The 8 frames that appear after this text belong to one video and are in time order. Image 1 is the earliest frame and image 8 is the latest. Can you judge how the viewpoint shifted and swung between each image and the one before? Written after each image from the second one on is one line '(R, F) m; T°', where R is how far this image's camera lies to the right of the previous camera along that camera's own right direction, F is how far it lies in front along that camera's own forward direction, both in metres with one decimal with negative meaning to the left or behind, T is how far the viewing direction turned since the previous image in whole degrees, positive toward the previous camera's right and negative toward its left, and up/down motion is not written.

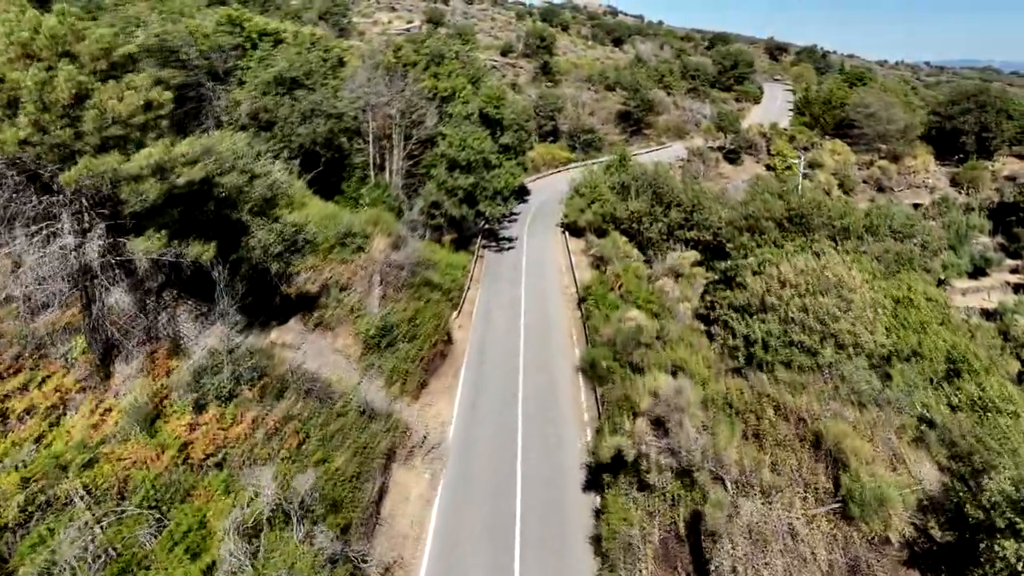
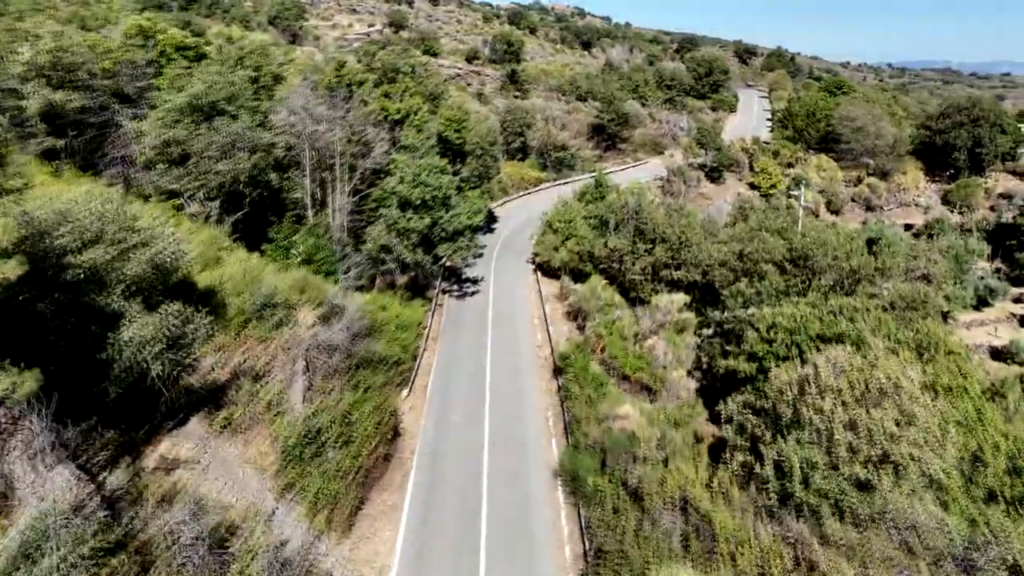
(+0.2, +3.7) m; +2°
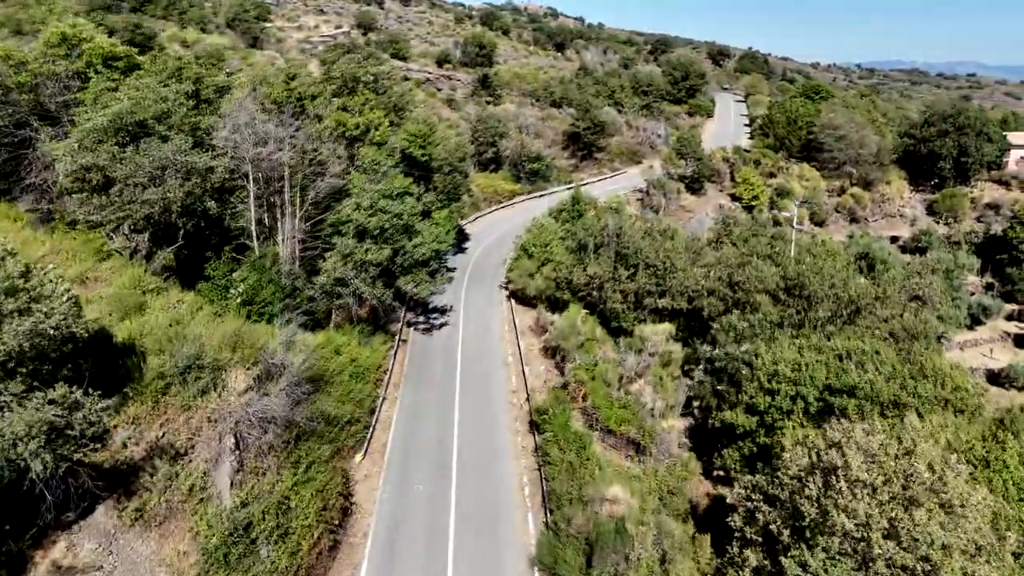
(+0.2, +2.2) m; +2°
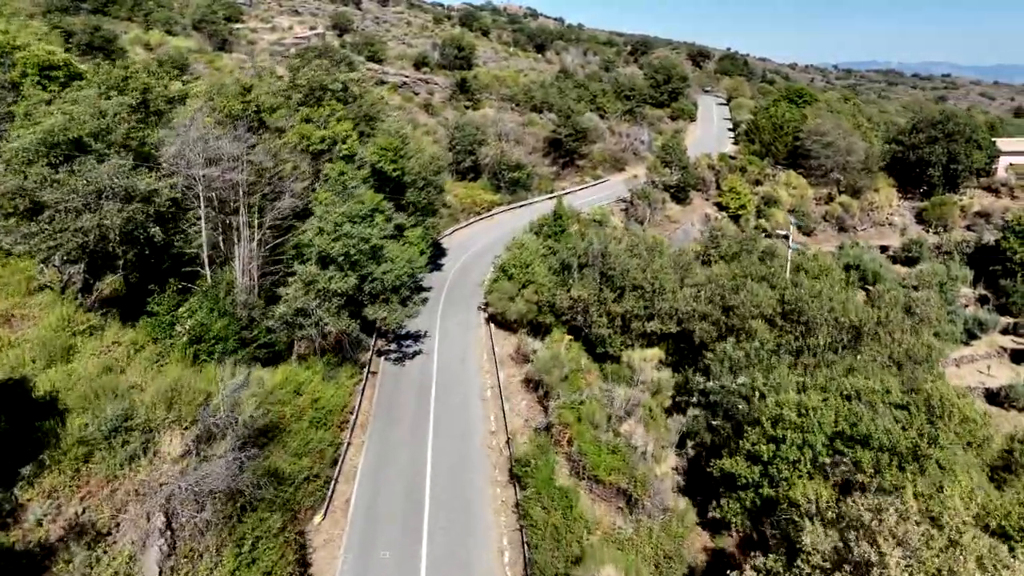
(+0.1, +1.6) m; +1°
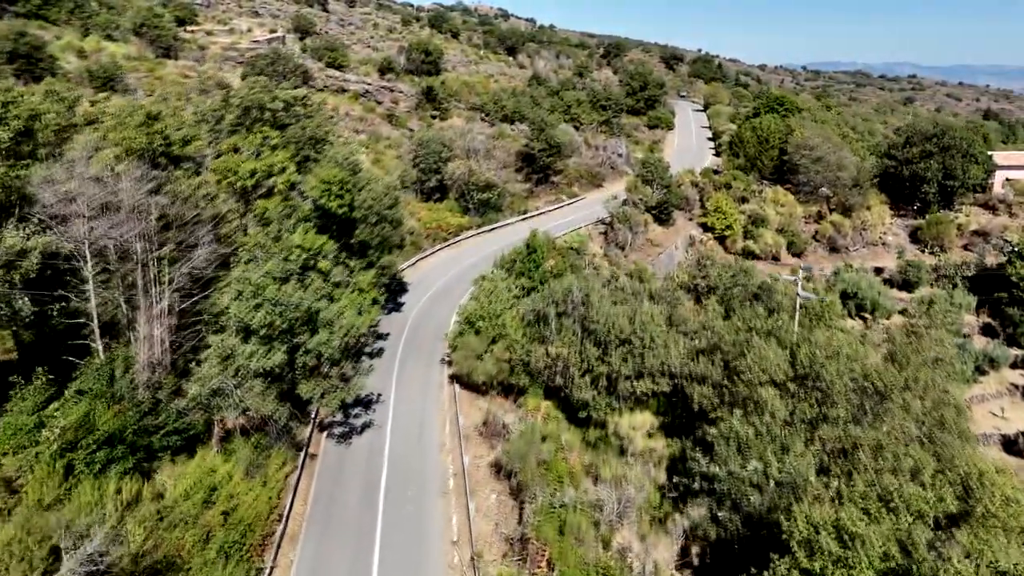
(+0.2, +3.3) m; +2°
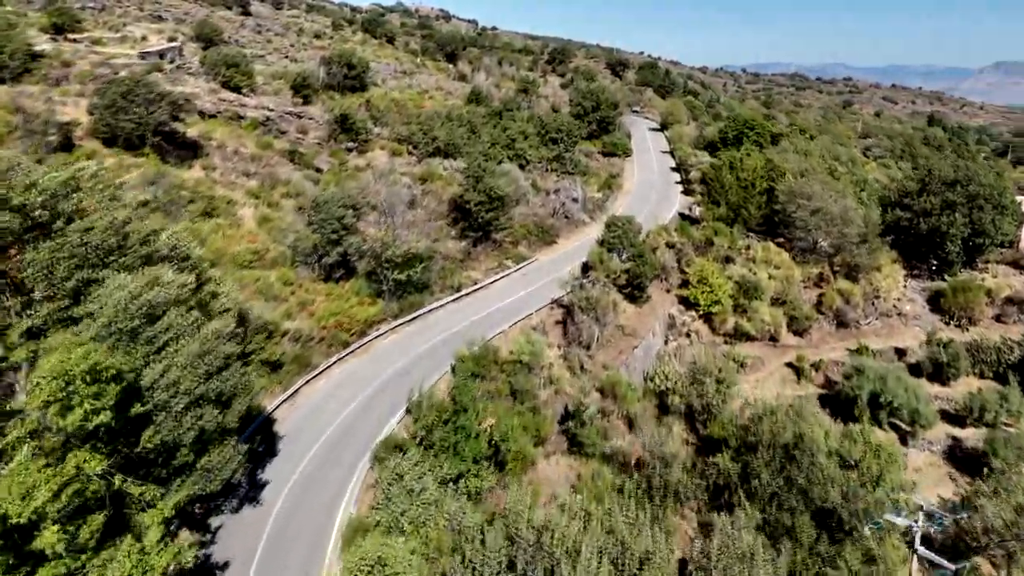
(+0.8, +8.9) m; +4°
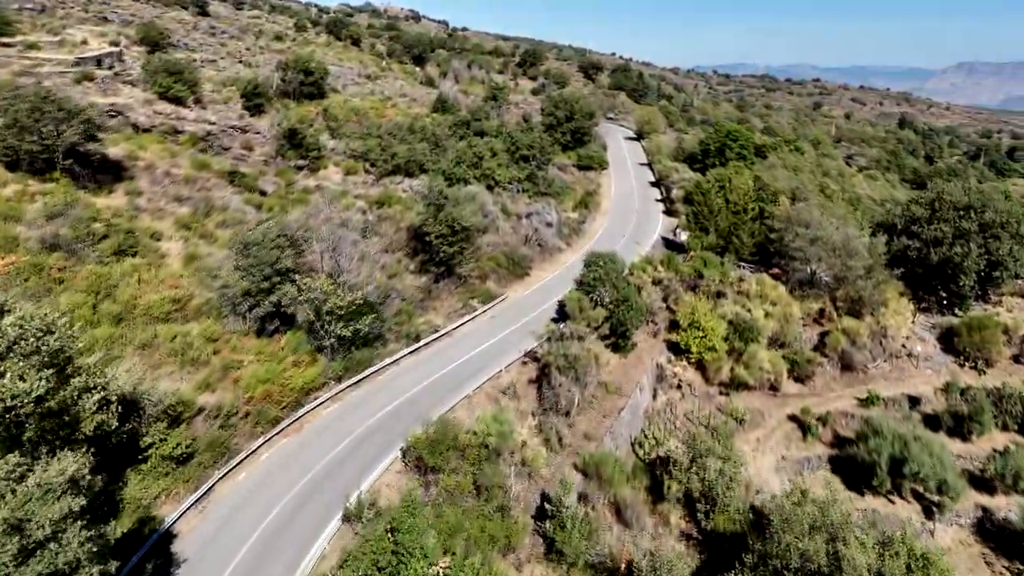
(+0.3, +3.9) m; +2°
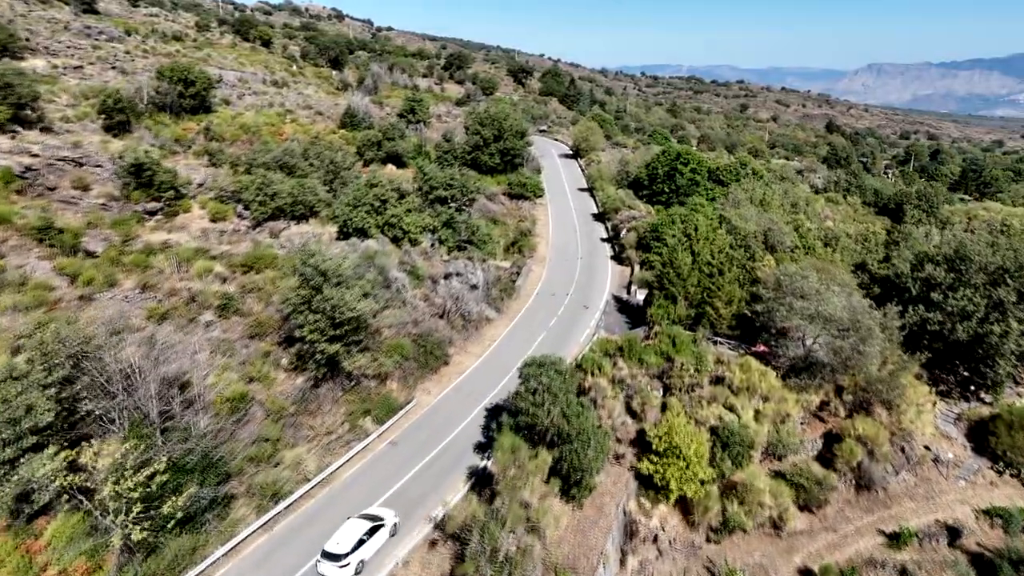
(+0.8, +8.0) m; +5°
